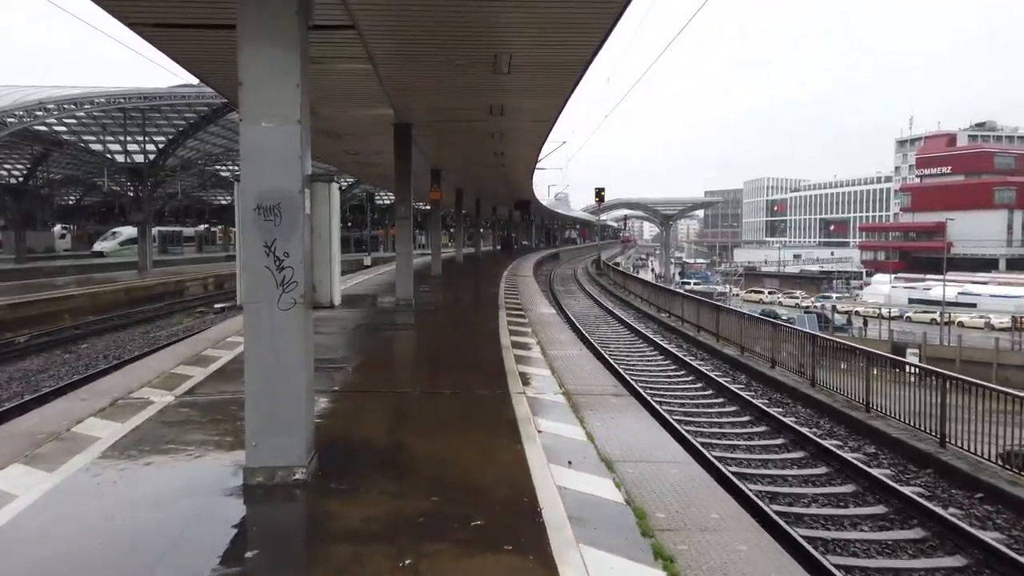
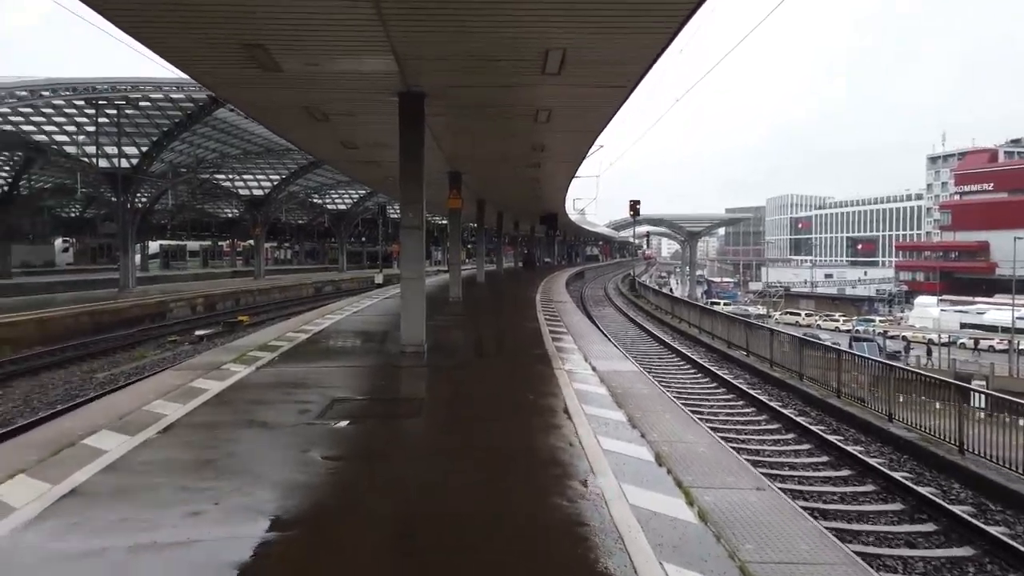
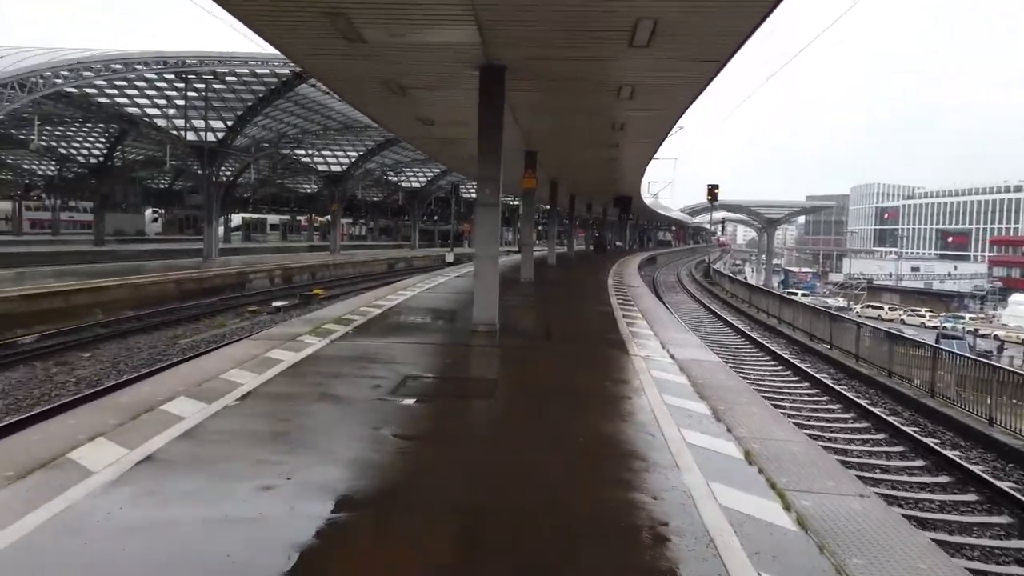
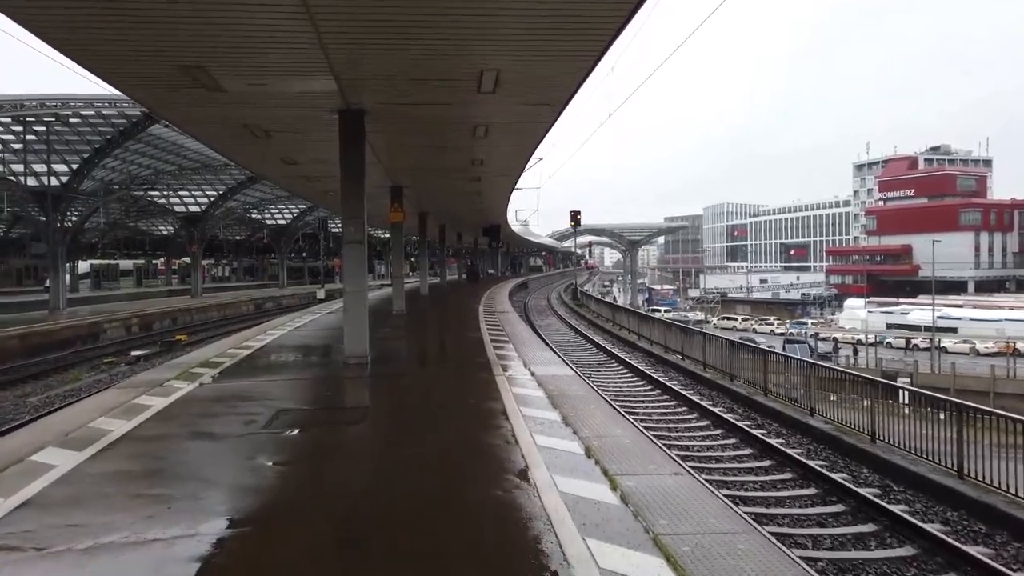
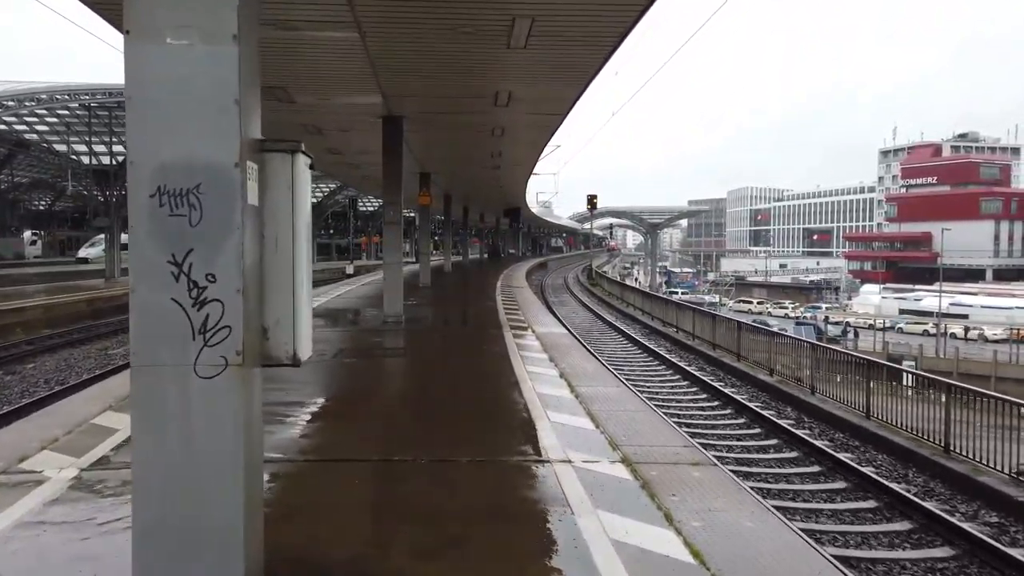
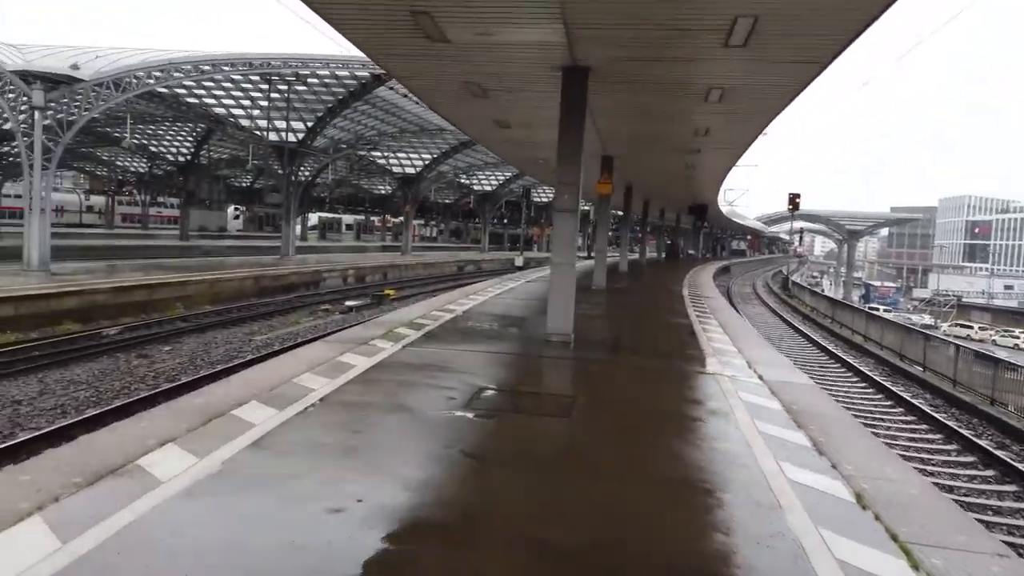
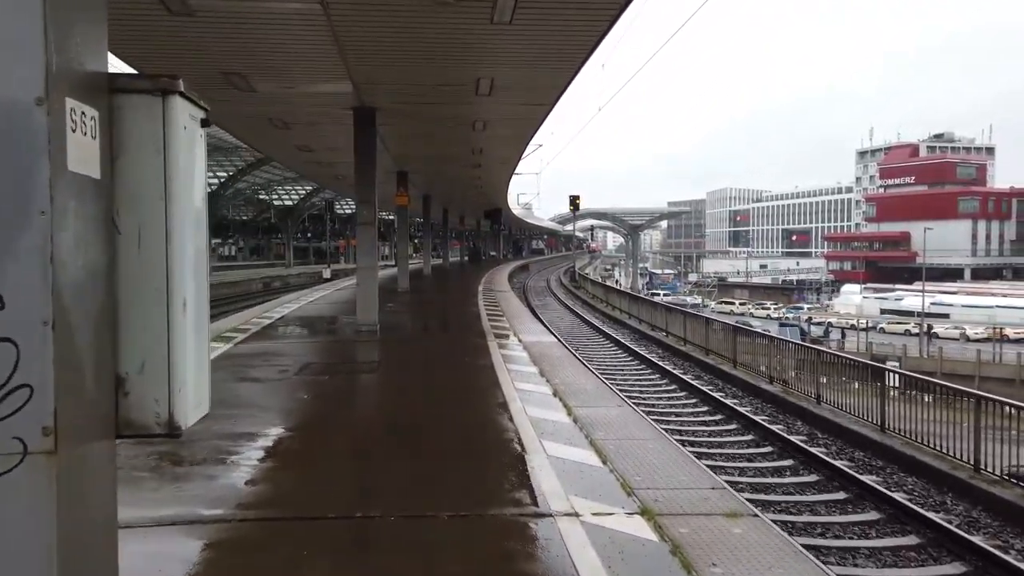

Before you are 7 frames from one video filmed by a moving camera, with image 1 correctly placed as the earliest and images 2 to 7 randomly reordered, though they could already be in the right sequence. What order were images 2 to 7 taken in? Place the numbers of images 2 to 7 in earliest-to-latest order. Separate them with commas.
5, 7, 4, 2, 3, 6
